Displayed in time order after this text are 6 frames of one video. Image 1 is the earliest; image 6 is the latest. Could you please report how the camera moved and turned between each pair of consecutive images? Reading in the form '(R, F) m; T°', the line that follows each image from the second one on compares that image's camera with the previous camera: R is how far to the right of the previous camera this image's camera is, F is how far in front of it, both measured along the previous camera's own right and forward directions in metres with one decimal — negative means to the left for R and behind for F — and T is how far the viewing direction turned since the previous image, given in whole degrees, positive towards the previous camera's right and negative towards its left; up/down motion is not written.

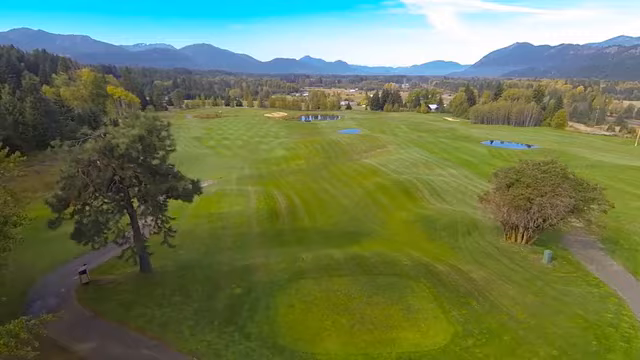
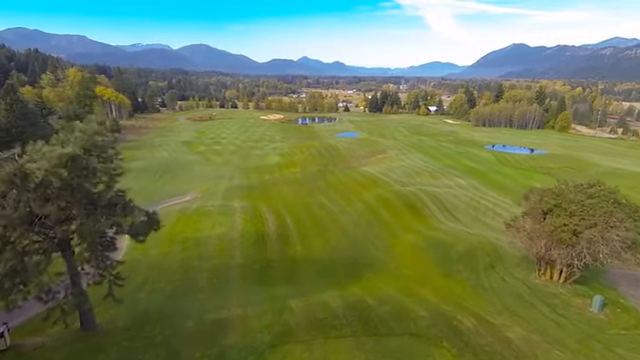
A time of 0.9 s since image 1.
(+0.1, +3.1) m; 0°
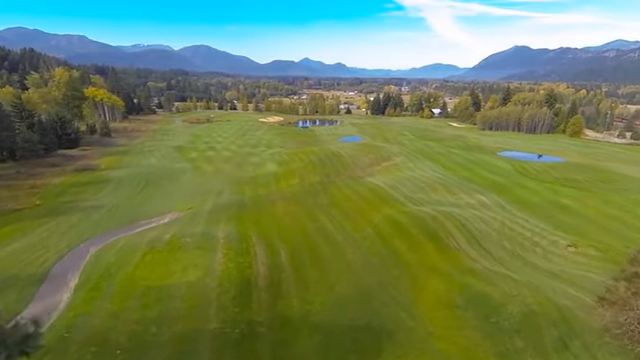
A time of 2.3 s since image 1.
(-0.1, +4.5) m; 0°
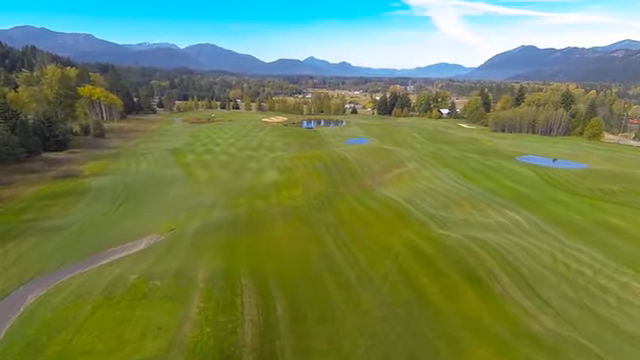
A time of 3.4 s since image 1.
(-0.2, +4.5) m; -1°
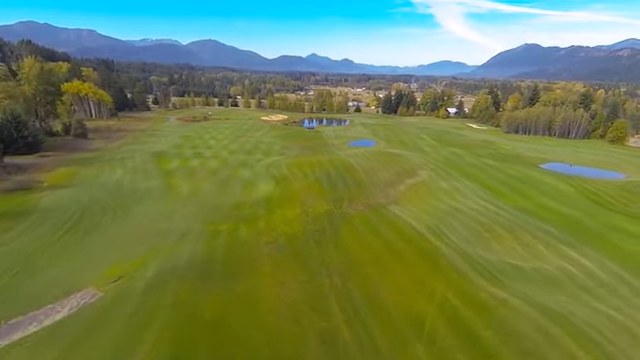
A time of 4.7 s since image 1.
(0.0, +6.4) m; 0°
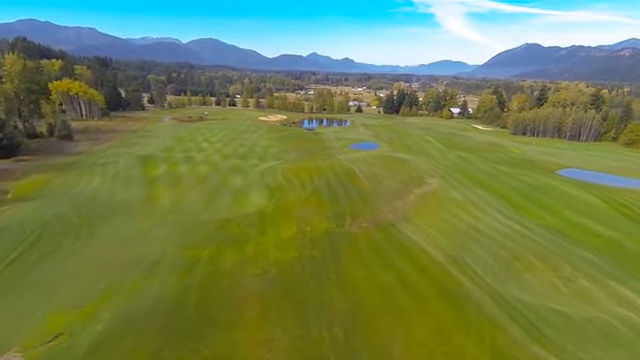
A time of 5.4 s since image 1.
(+0.1, +4.0) m; 0°
